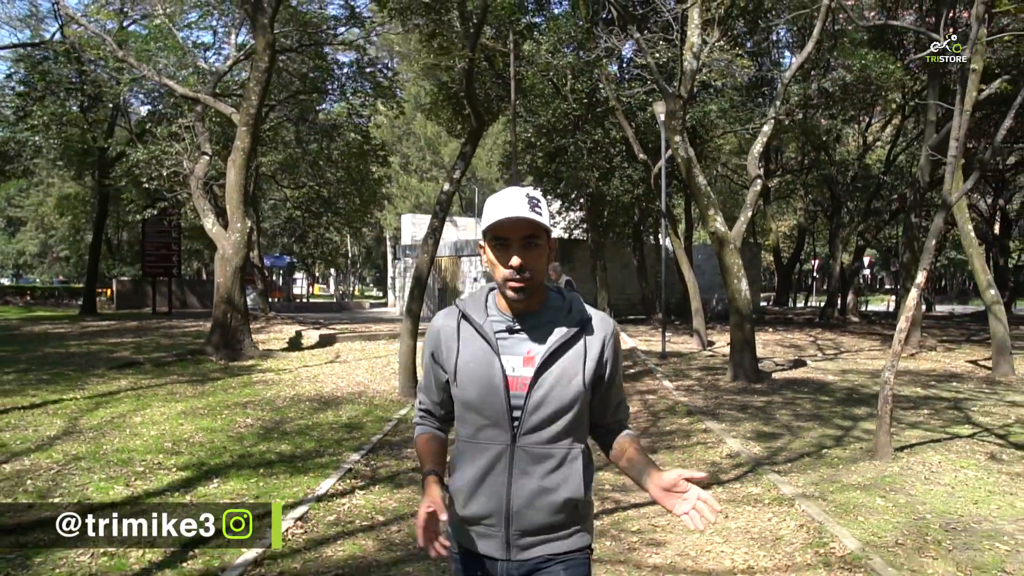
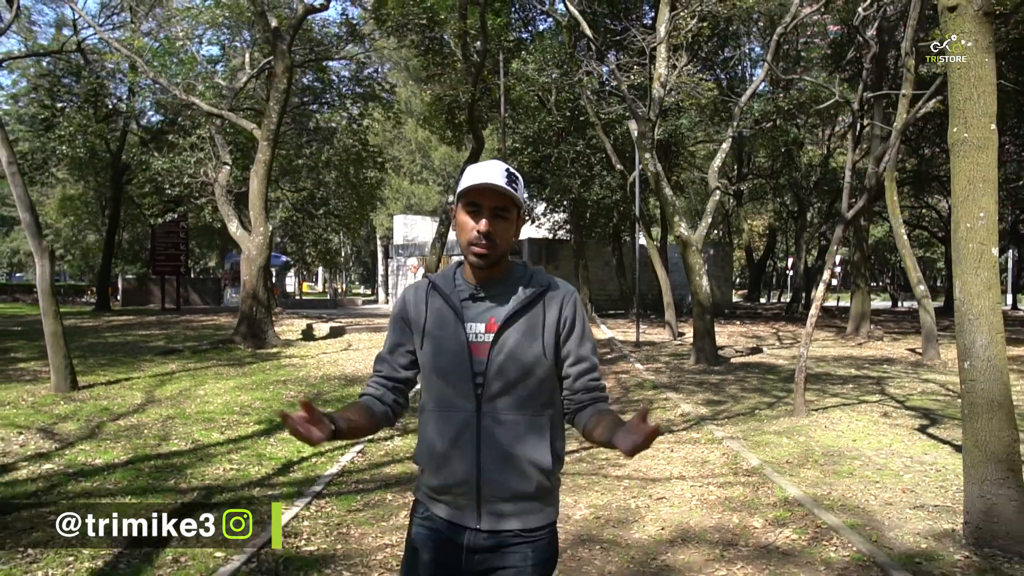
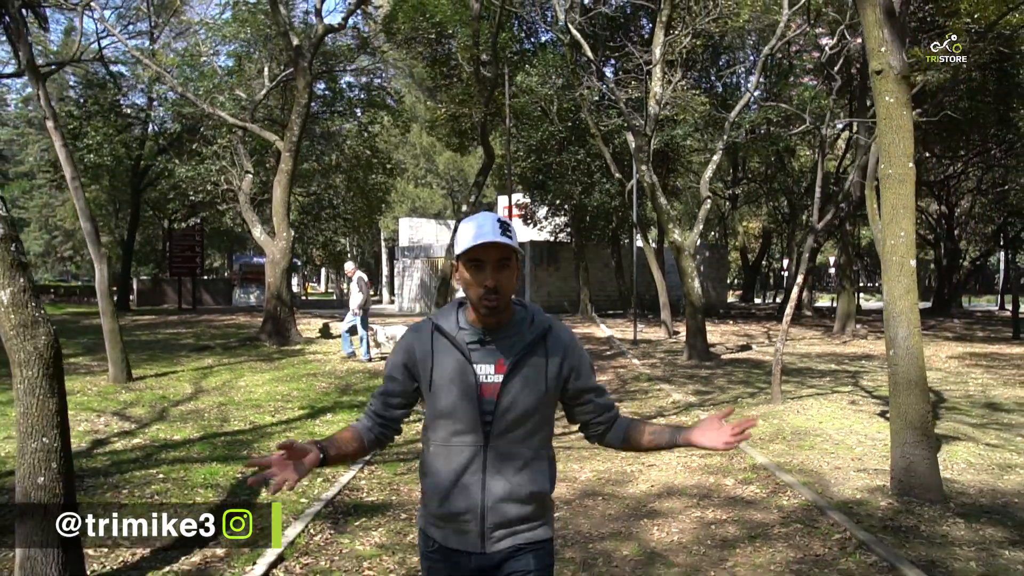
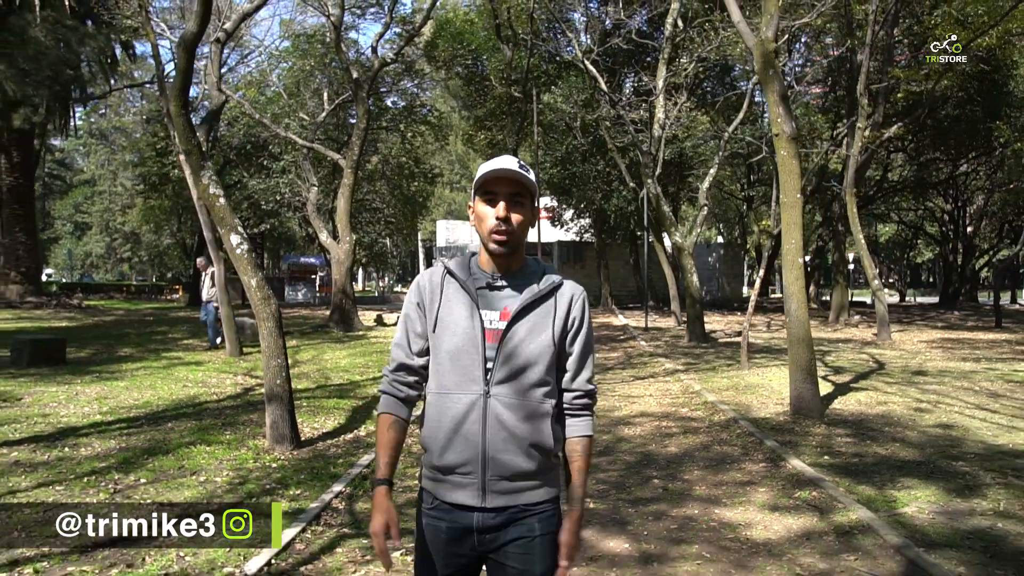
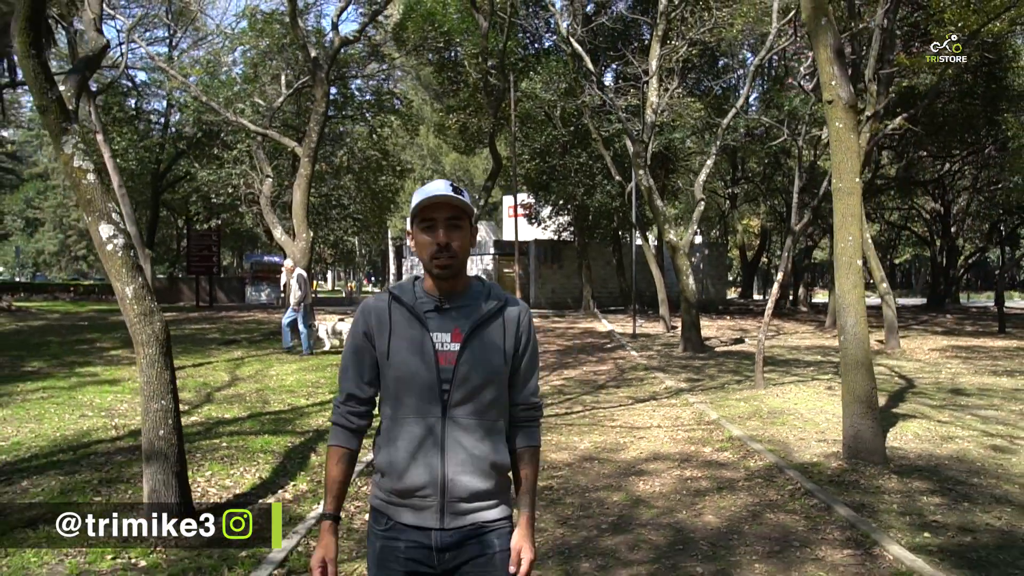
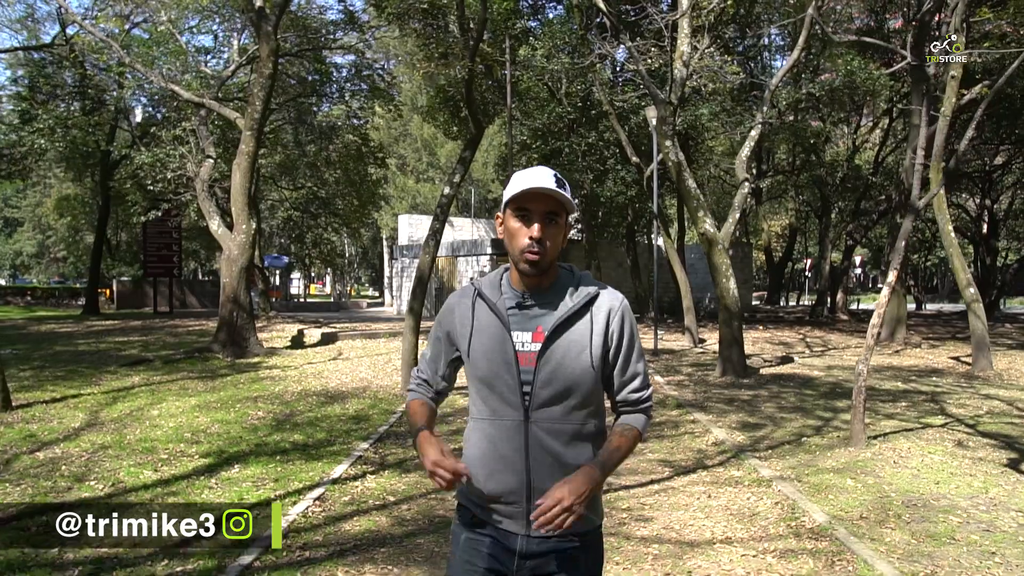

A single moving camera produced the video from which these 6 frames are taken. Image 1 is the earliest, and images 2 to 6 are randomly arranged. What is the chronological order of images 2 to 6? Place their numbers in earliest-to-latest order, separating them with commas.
6, 2, 3, 5, 4
